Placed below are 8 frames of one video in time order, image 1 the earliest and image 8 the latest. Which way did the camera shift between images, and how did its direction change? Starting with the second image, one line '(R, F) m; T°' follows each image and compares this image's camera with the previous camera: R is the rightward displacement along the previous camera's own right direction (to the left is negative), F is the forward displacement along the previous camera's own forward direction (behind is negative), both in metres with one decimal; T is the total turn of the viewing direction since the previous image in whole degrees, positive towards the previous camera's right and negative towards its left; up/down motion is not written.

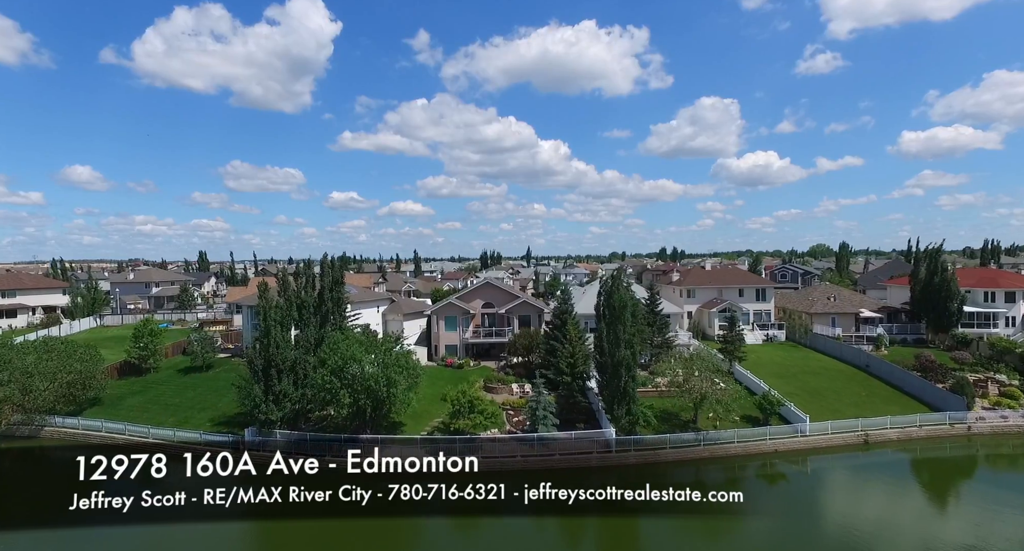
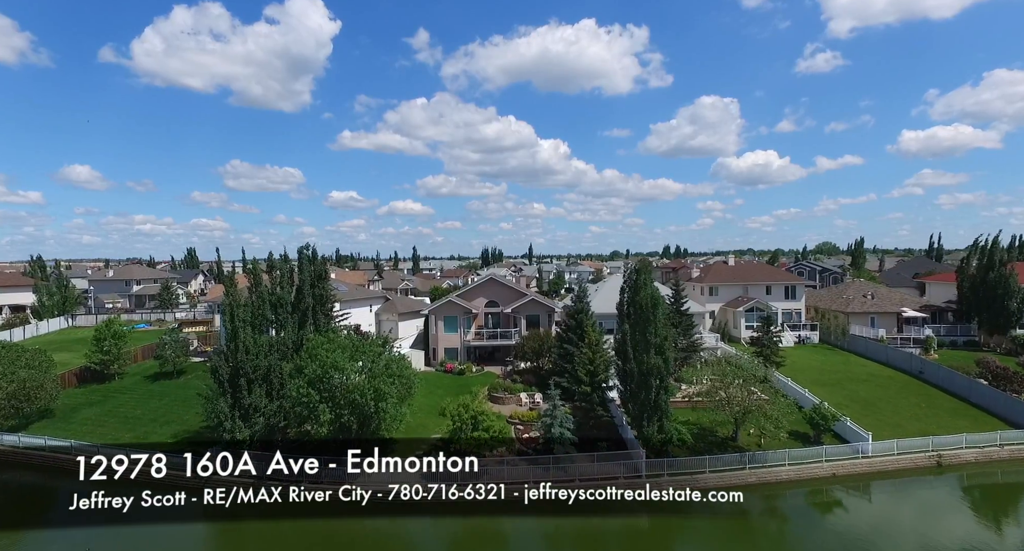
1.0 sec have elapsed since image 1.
(-0.5, +4.3) m; 0°
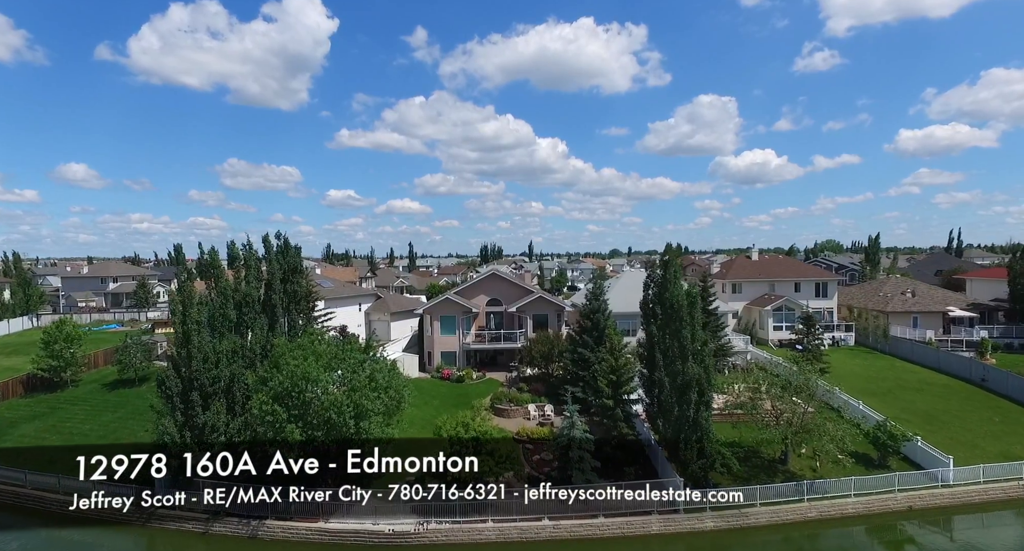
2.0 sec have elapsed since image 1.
(-0.4, +4.1) m; 0°
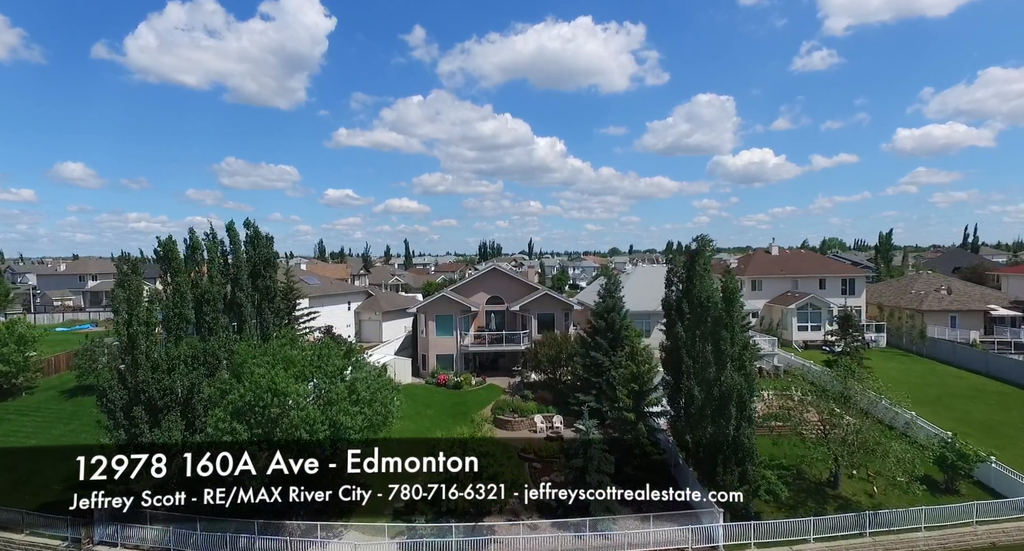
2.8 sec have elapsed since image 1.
(-0.2, +3.2) m; 0°
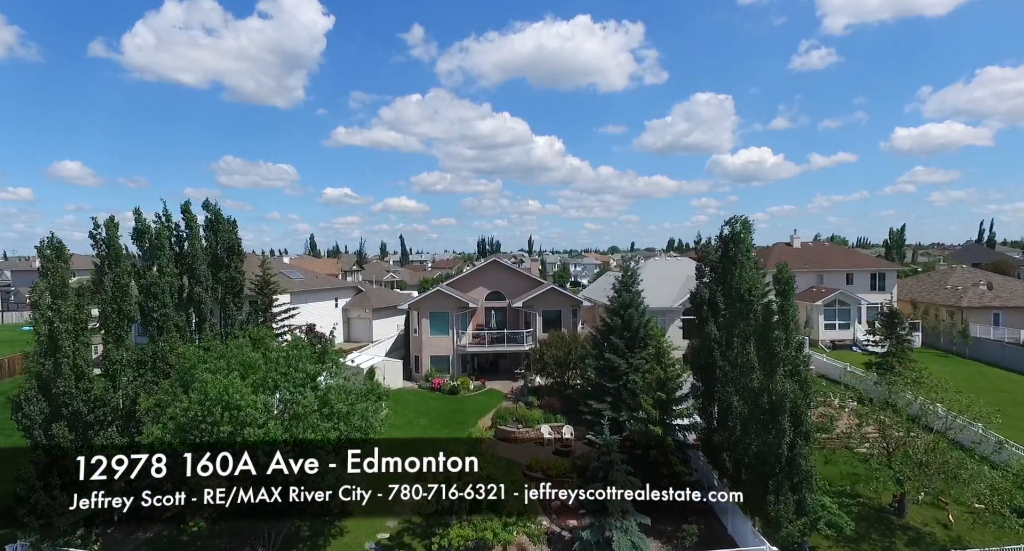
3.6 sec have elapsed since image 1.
(-0.2, +3.0) m; 0°
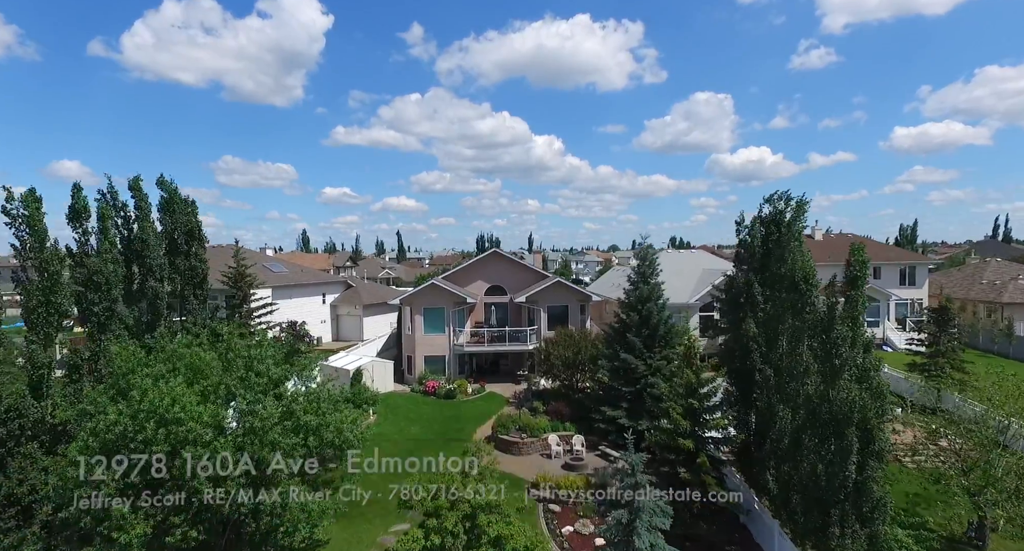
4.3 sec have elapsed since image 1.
(-0.1, +2.5) m; 0°
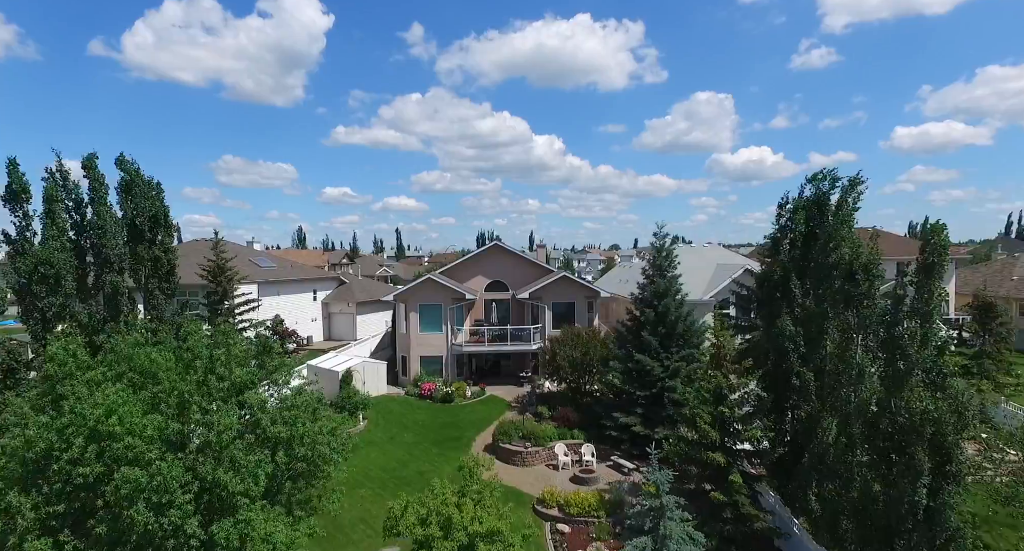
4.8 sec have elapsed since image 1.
(-0.1, +1.8) m; 0°
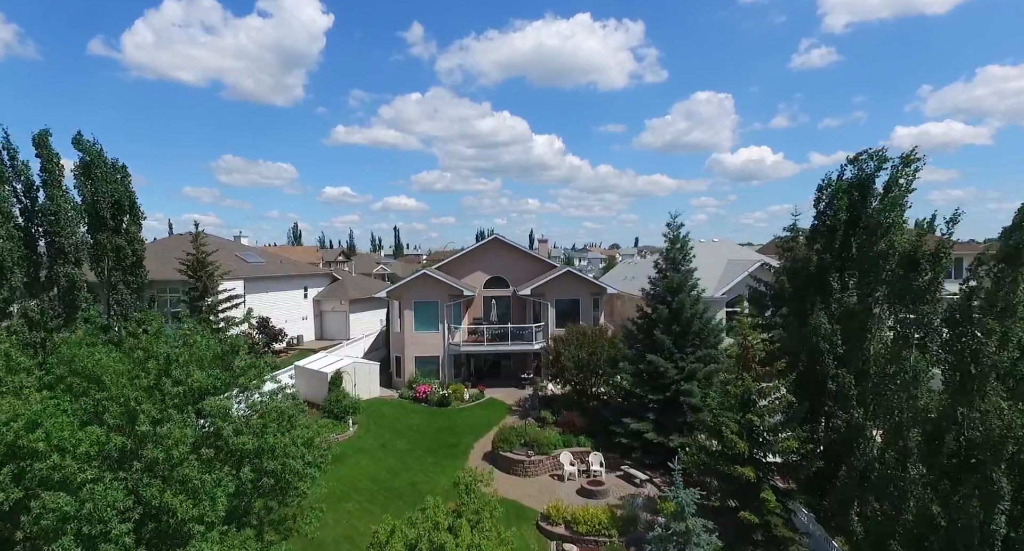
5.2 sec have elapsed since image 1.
(0.0, +1.4) m; 0°
